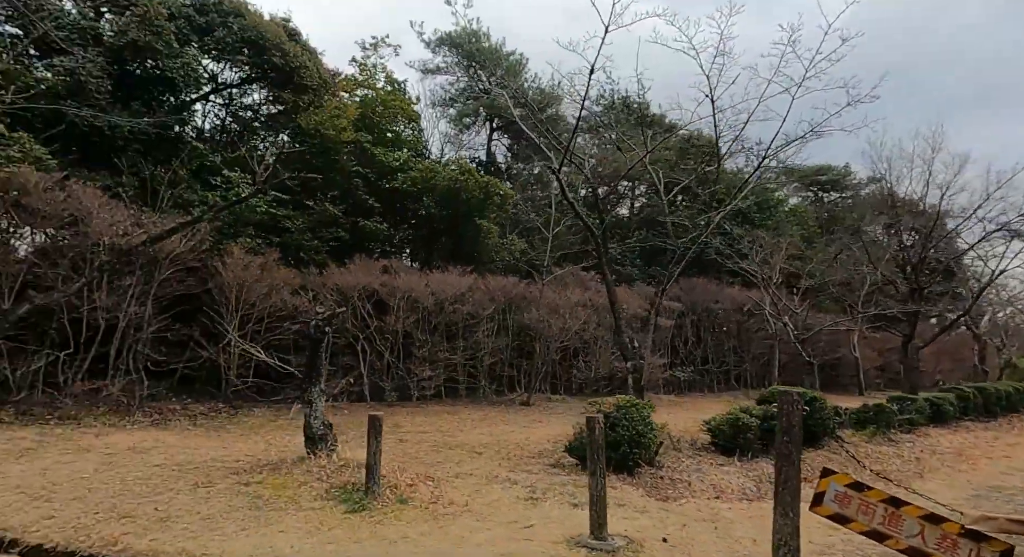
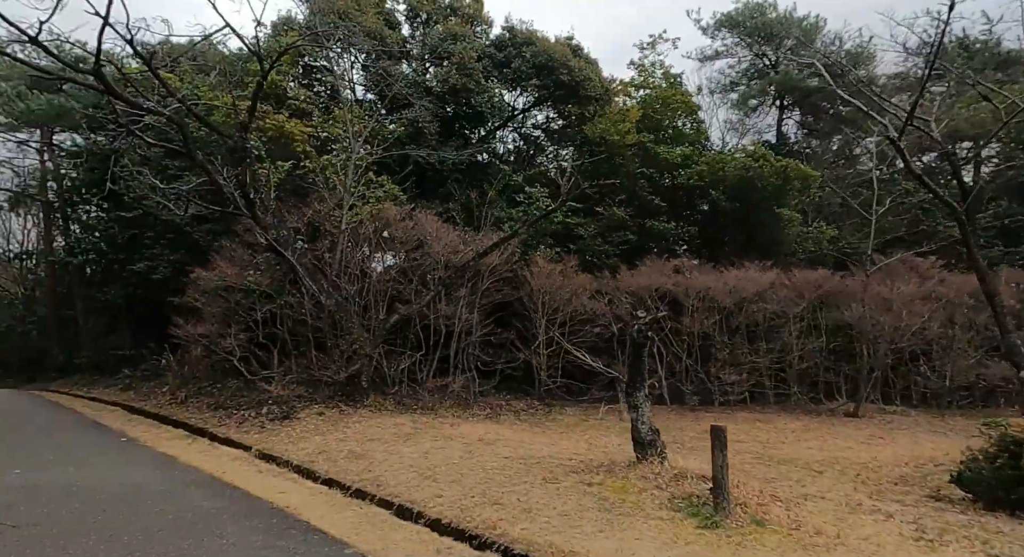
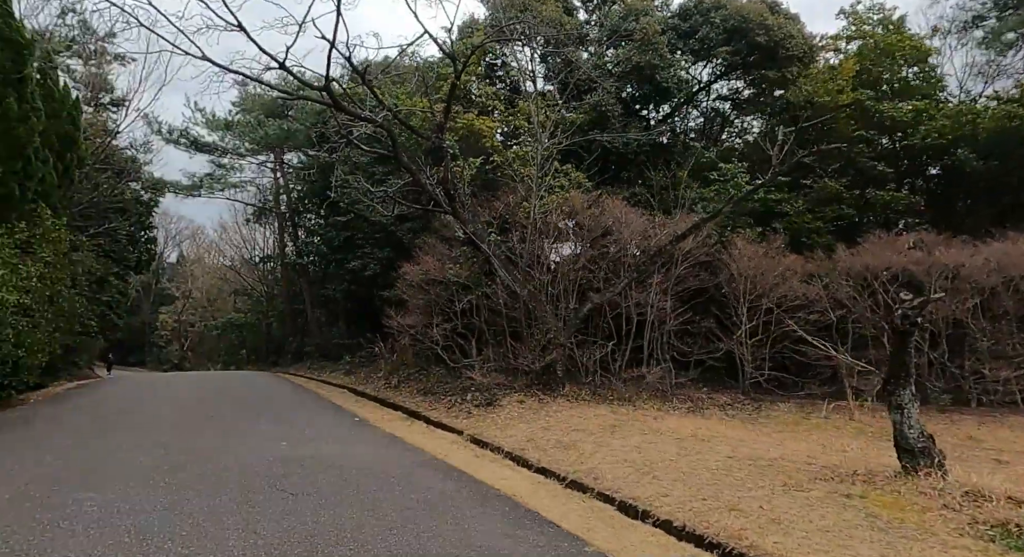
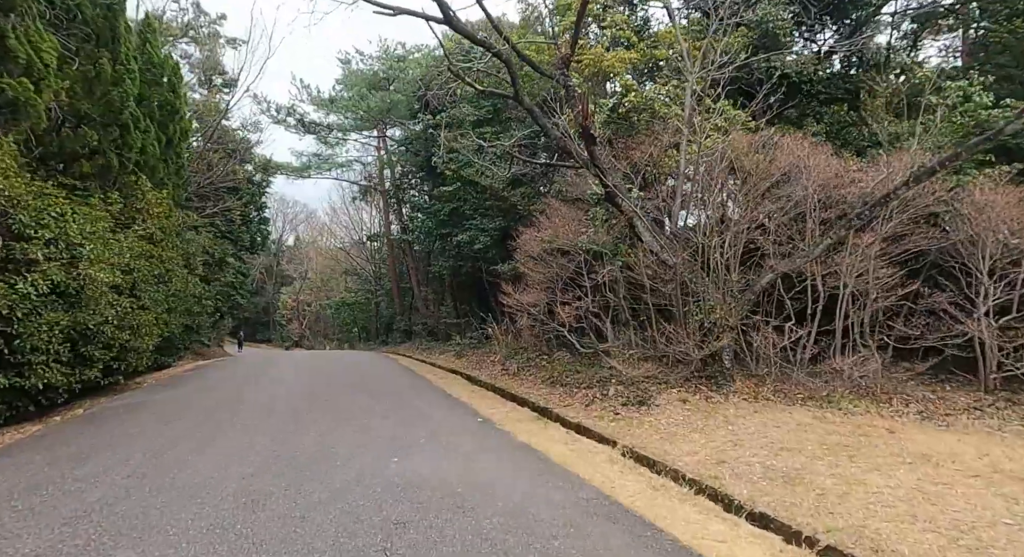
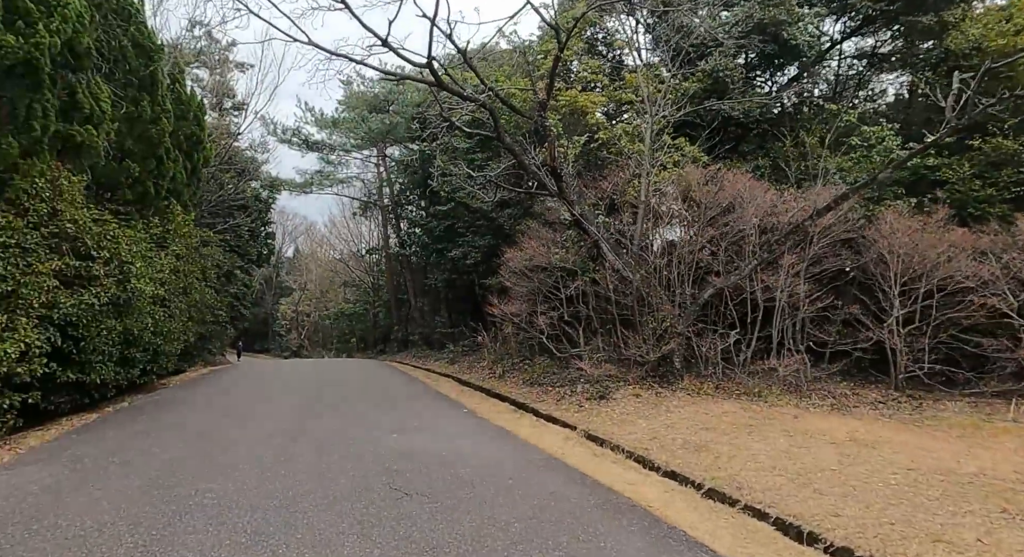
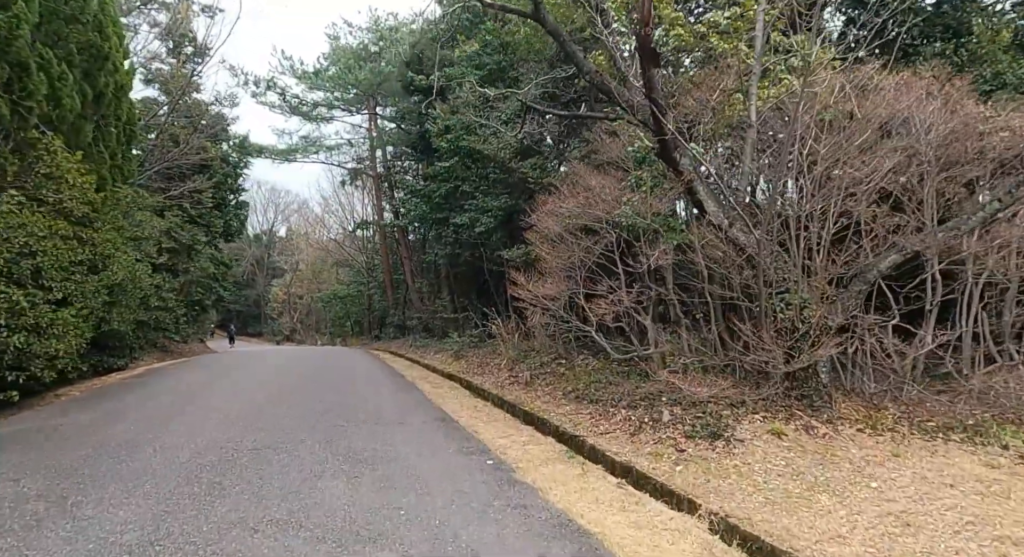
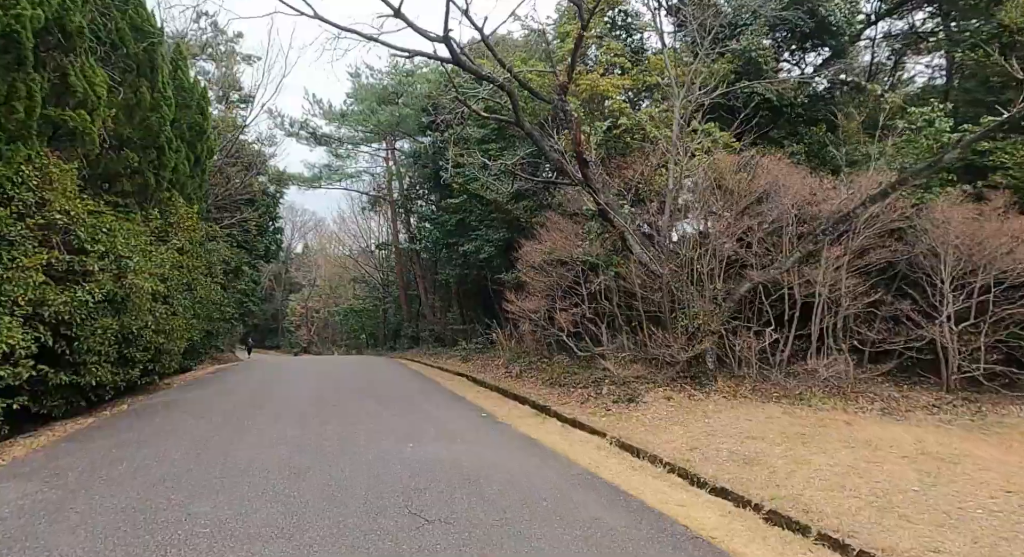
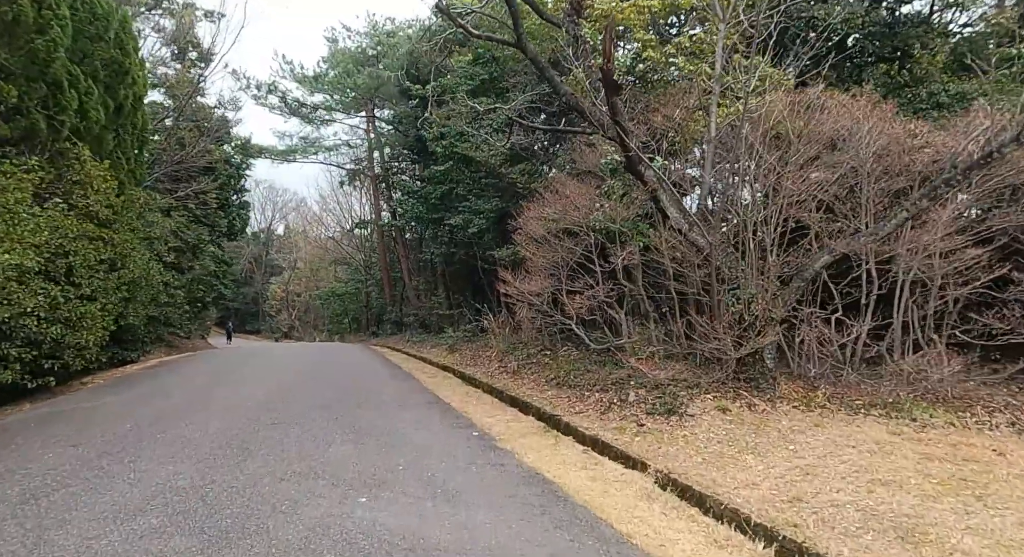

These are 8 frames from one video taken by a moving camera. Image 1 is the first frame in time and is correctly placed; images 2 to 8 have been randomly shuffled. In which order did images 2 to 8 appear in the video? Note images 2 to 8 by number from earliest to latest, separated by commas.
2, 3, 5, 7, 4, 8, 6
